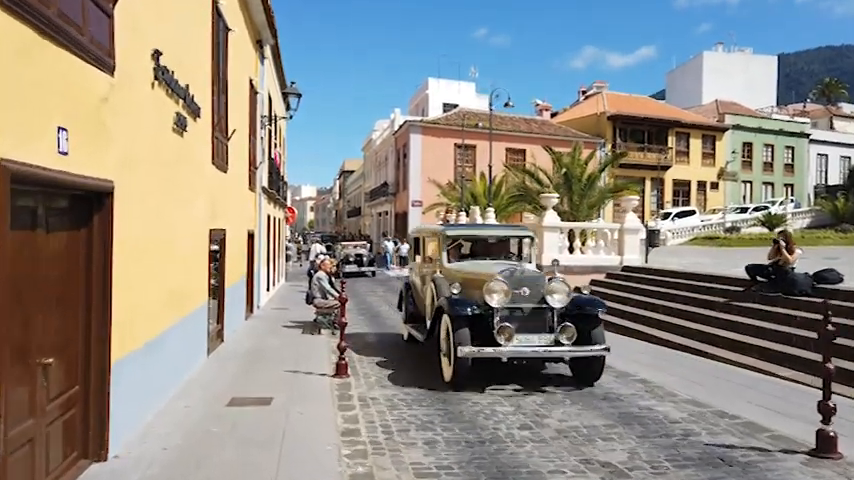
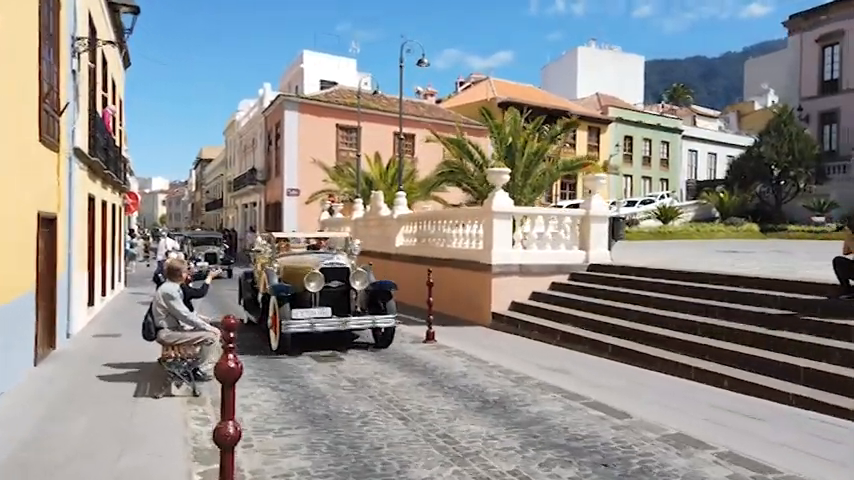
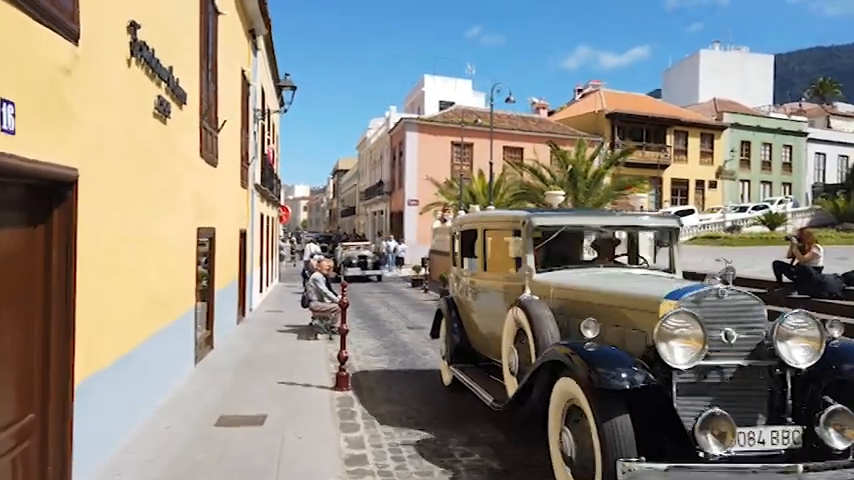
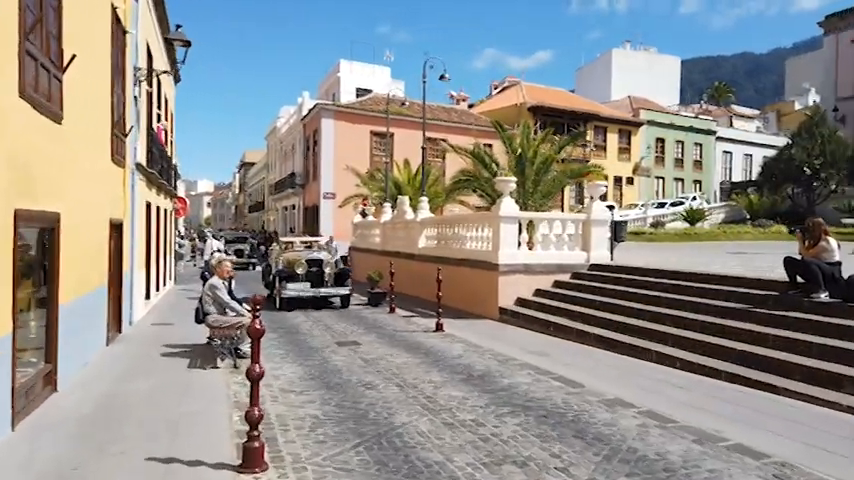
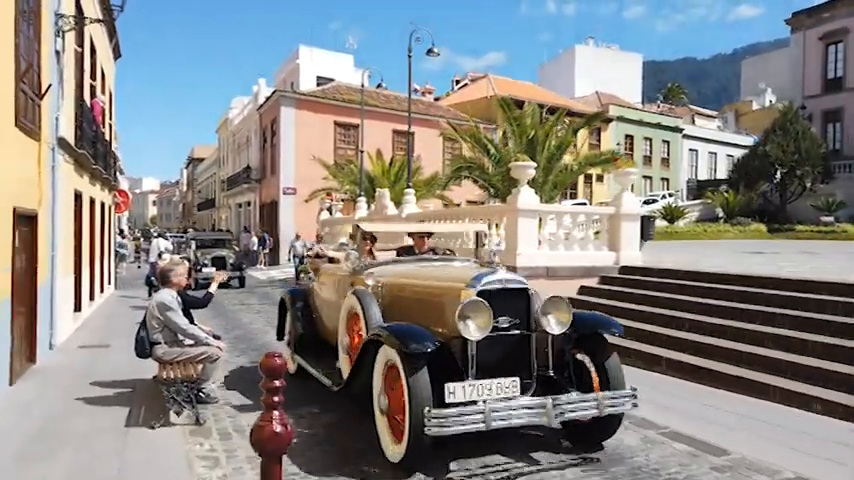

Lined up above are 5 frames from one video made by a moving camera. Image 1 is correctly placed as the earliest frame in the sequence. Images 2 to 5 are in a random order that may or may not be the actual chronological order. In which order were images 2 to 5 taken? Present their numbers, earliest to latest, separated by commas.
3, 4, 2, 5
